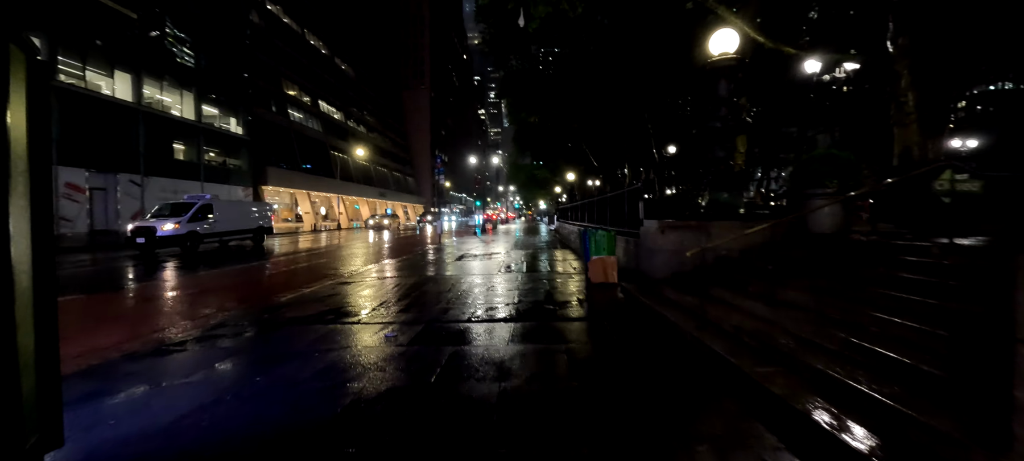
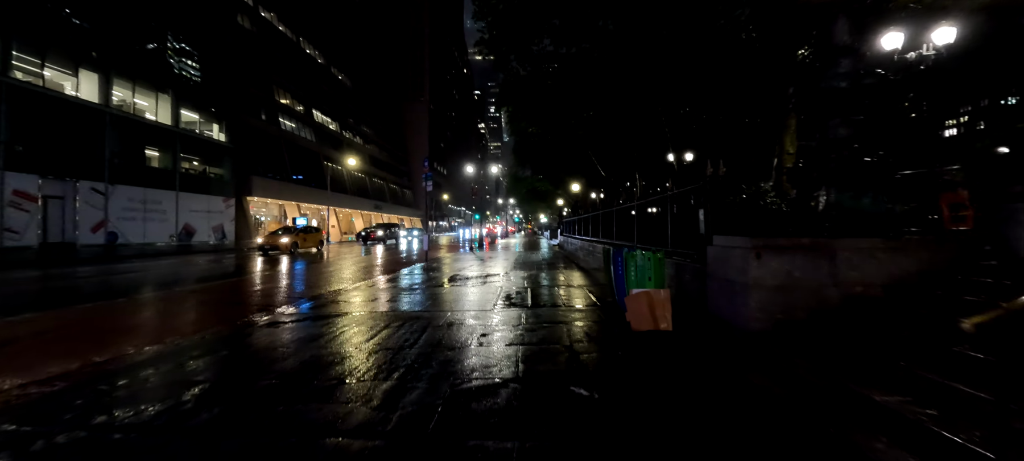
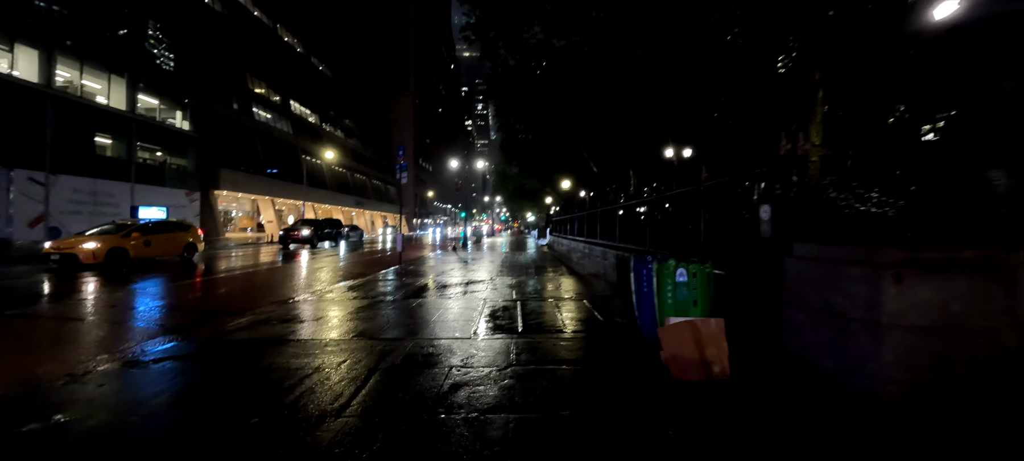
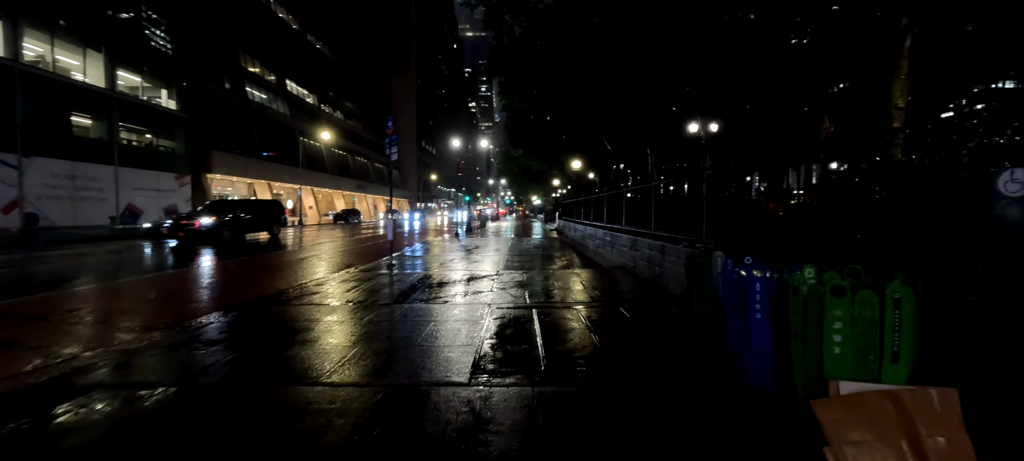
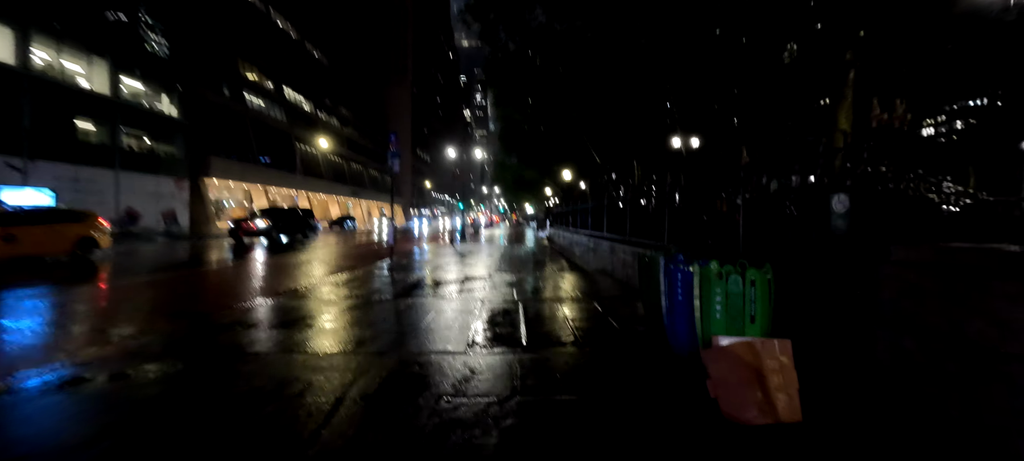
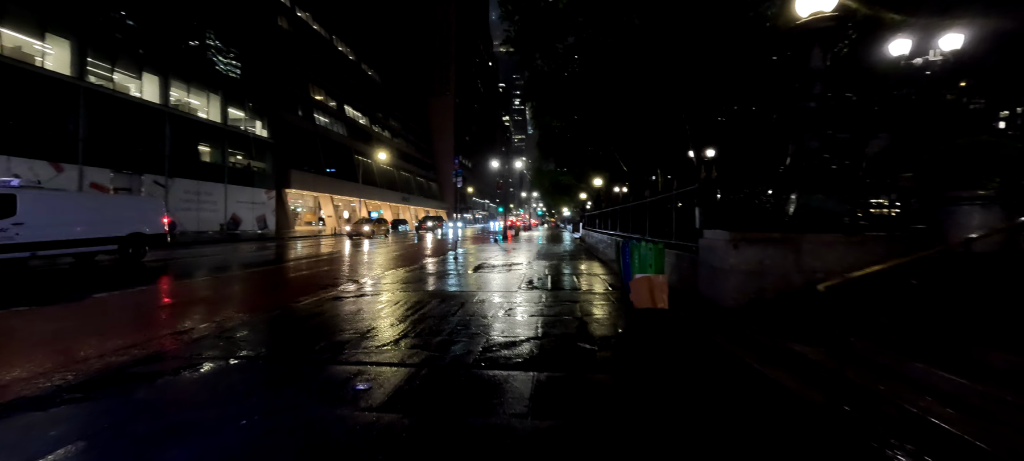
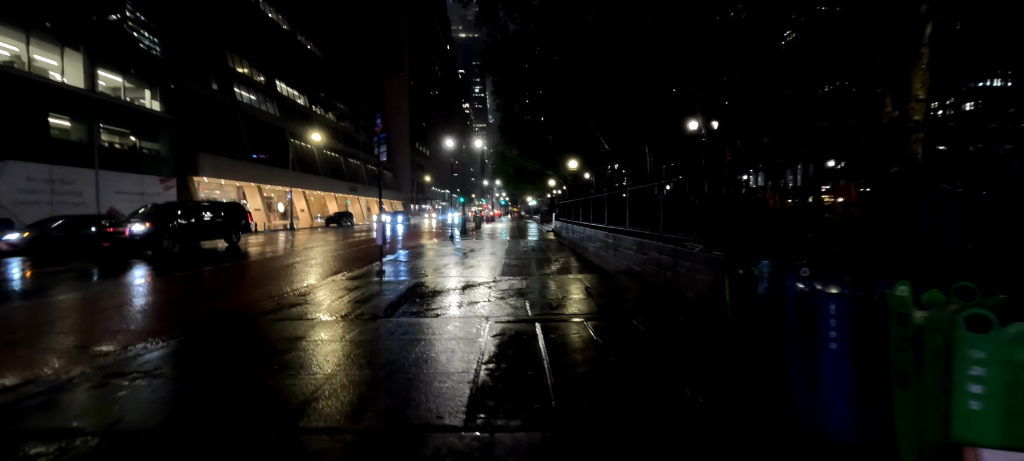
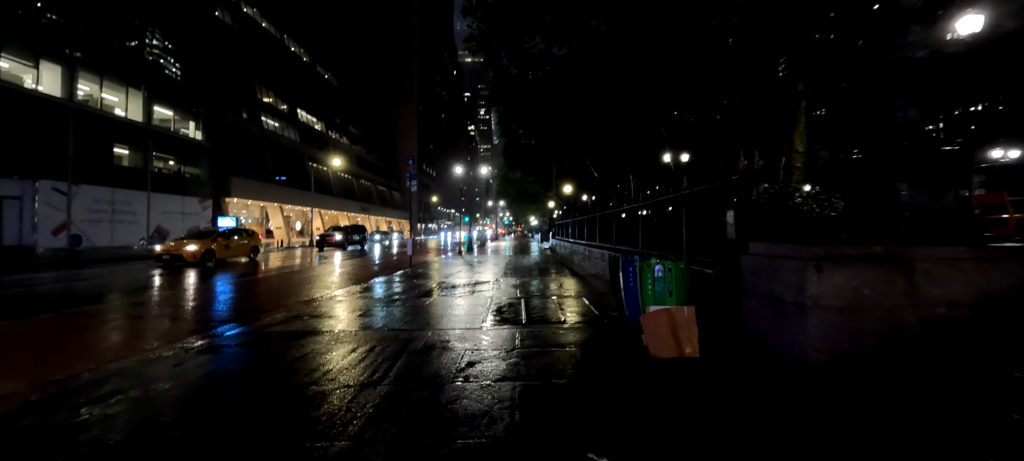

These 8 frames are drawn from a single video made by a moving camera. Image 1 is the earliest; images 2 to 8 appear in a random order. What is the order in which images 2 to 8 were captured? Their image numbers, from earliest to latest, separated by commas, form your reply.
6, 2, 8, 3, 5, 4, 7
